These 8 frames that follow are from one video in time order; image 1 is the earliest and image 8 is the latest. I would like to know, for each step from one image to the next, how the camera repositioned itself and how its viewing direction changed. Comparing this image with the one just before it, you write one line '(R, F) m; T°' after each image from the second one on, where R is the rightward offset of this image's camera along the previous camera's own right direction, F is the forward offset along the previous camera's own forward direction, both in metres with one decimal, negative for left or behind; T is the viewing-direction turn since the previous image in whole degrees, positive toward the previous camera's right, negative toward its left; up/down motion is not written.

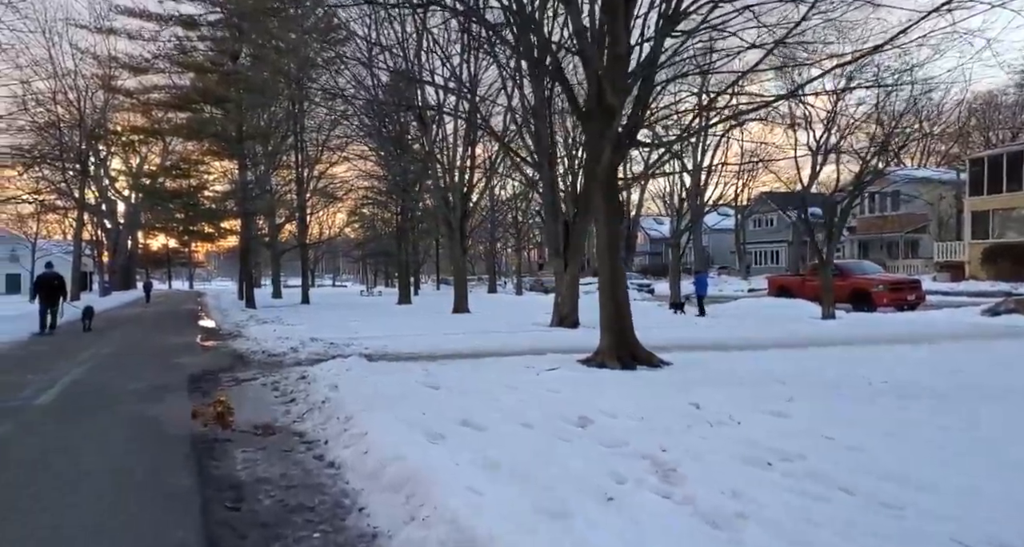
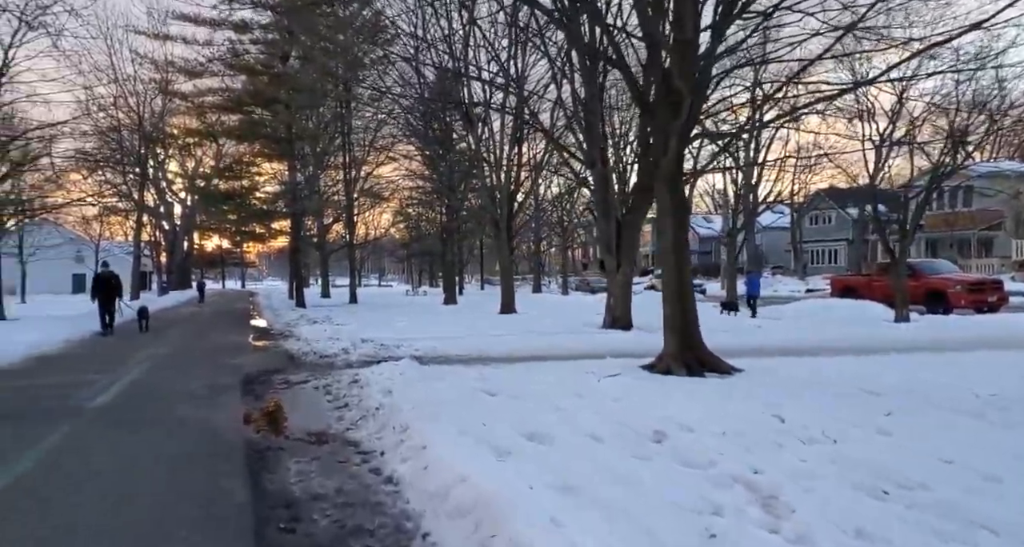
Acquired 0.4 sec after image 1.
(-0.2, +0.3) m; -4°
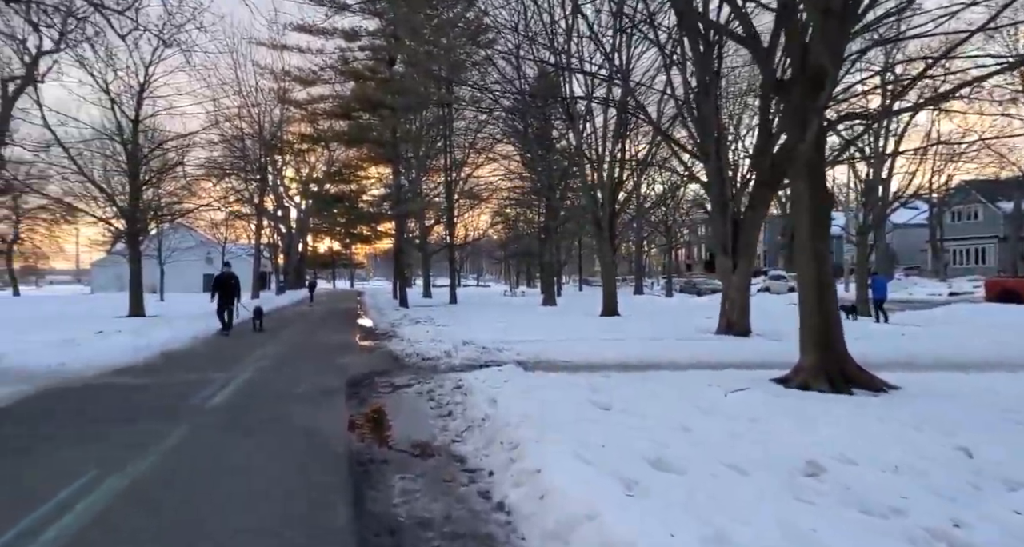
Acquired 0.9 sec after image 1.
(-0.2, +0.5) m; -8°
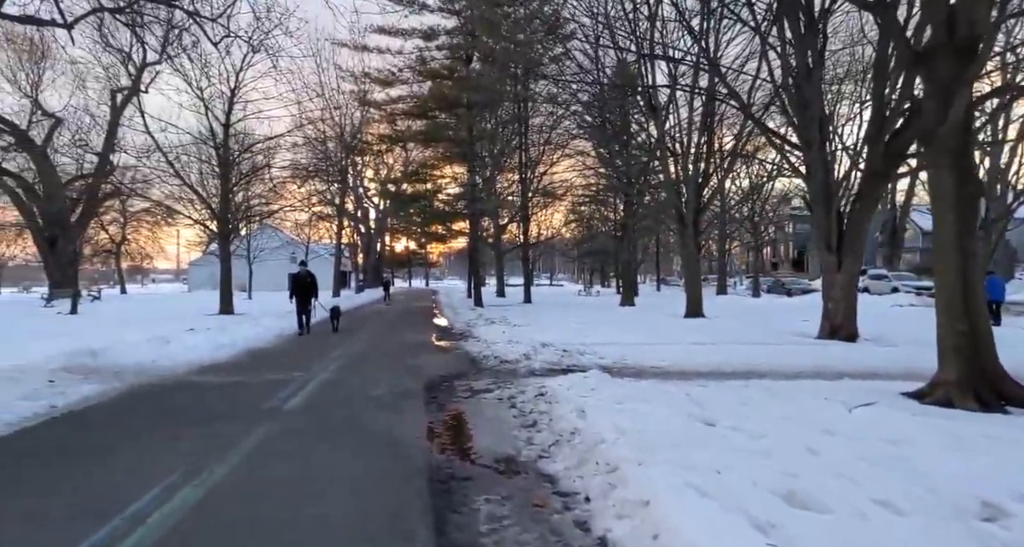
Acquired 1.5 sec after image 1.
(-0.2, +0.5) m; -6°
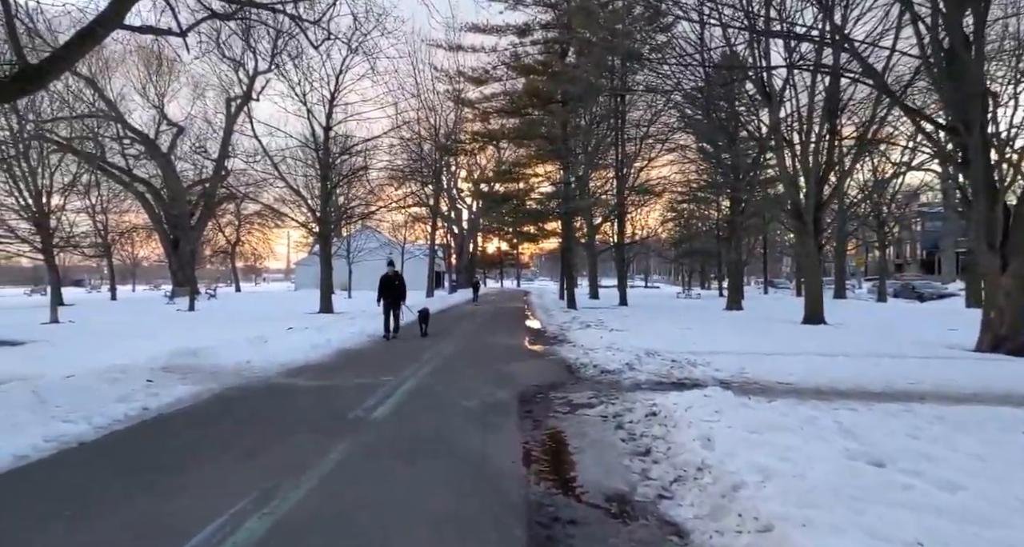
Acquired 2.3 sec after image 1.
(-0.1, +0.9) m; -7°
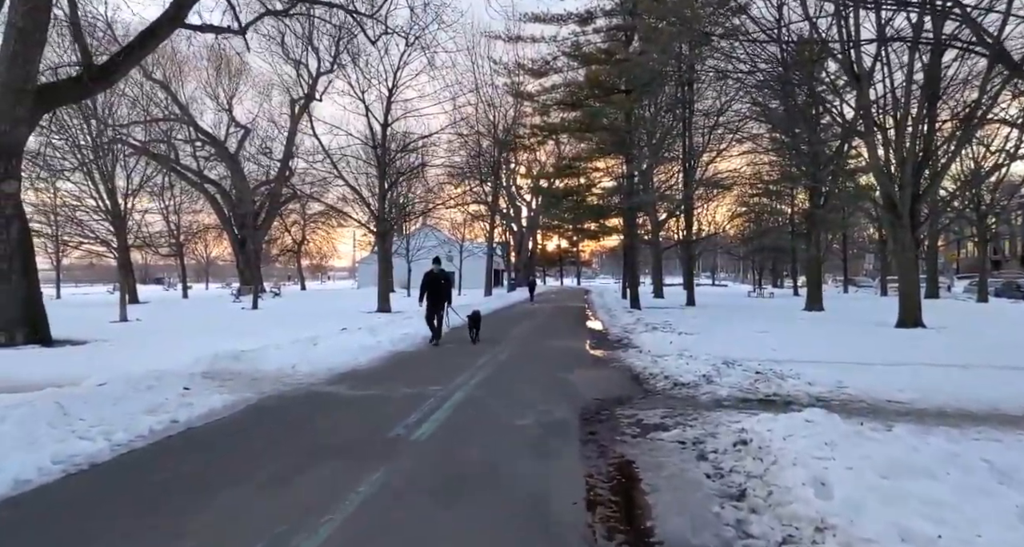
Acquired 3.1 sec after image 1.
(0.0, +1.0) m; -5°
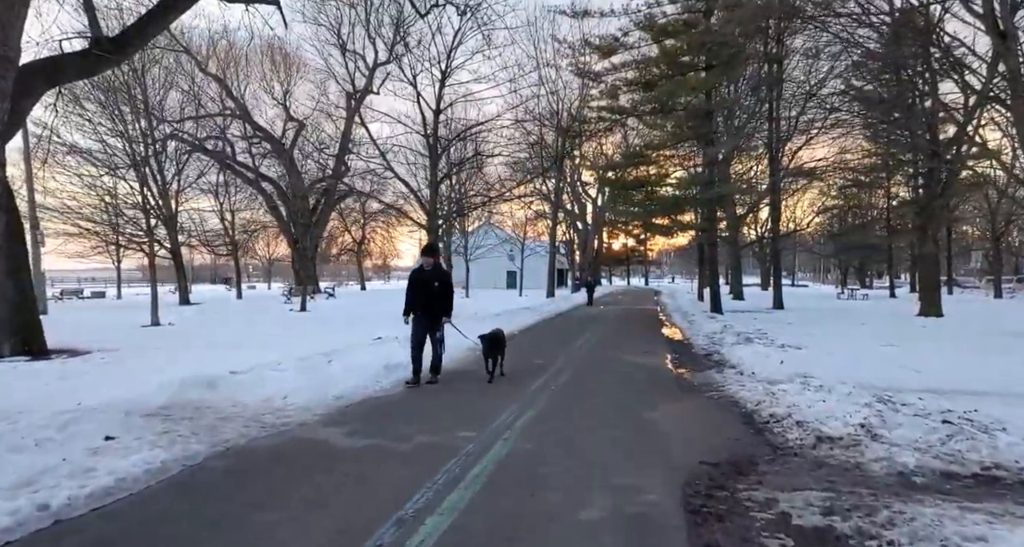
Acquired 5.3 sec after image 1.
(0.0, +2.7) m; -5°
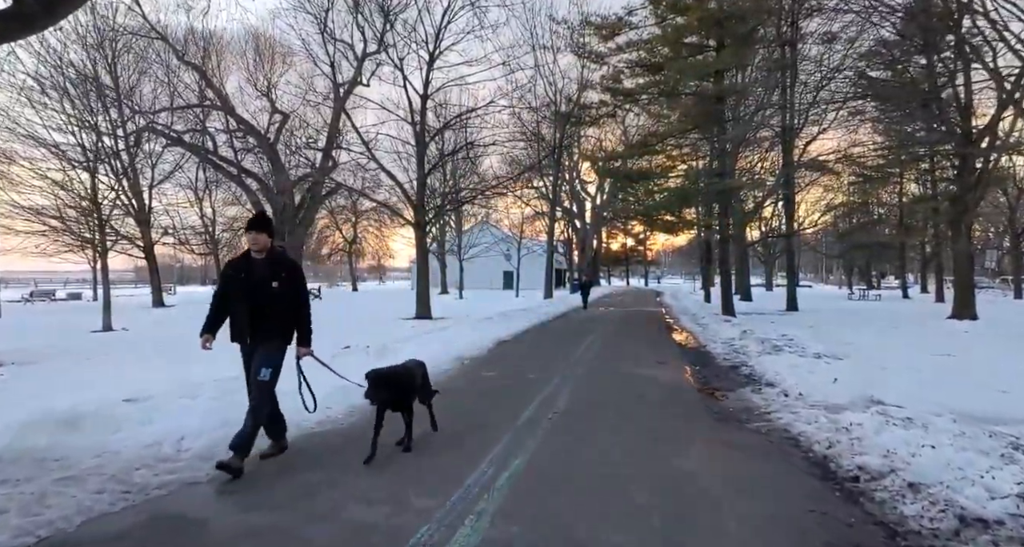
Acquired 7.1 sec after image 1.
(+0.1, +2.1) m; 0°
